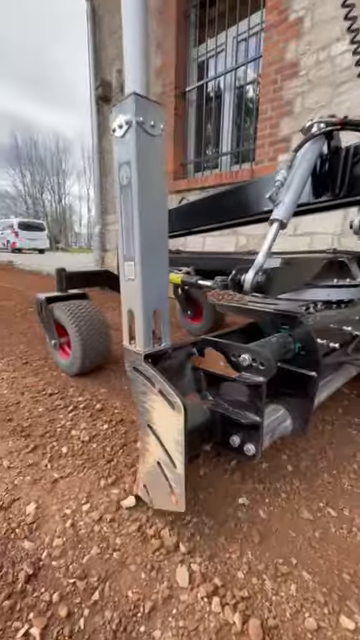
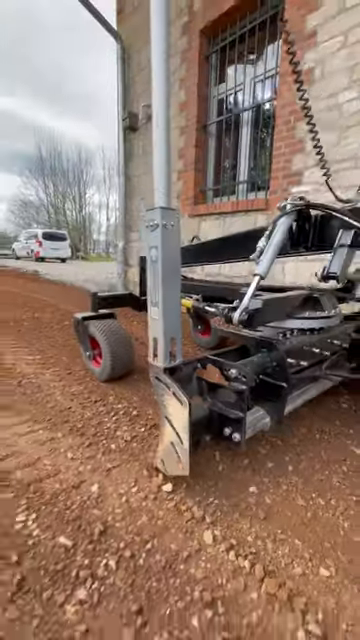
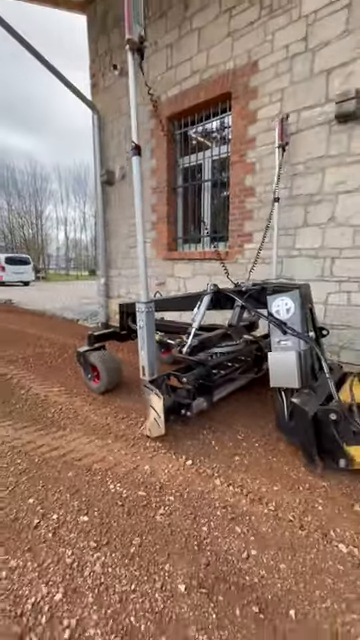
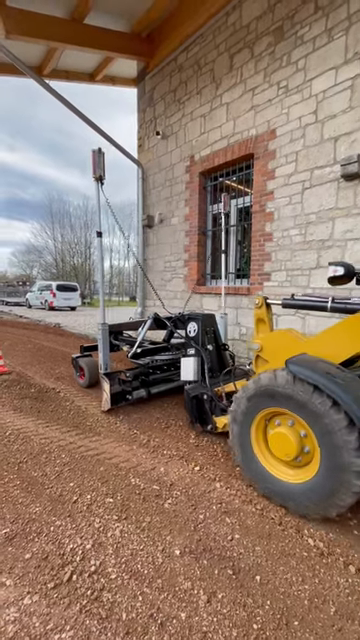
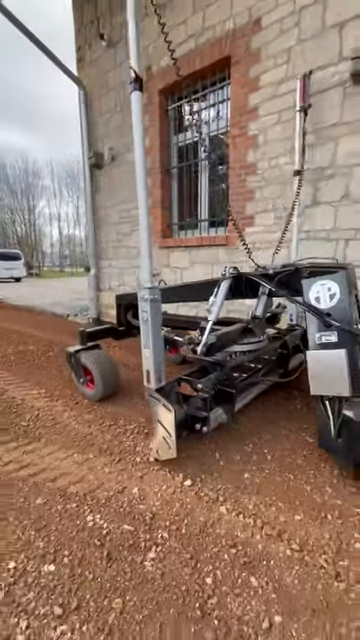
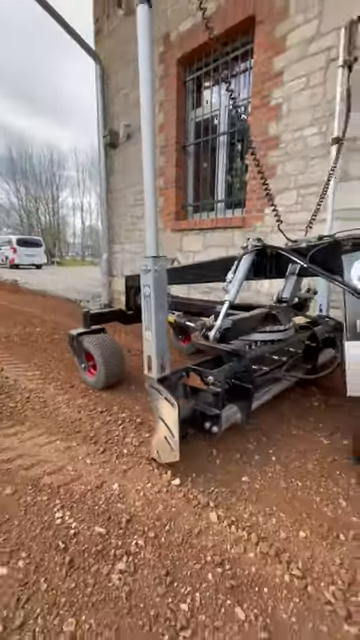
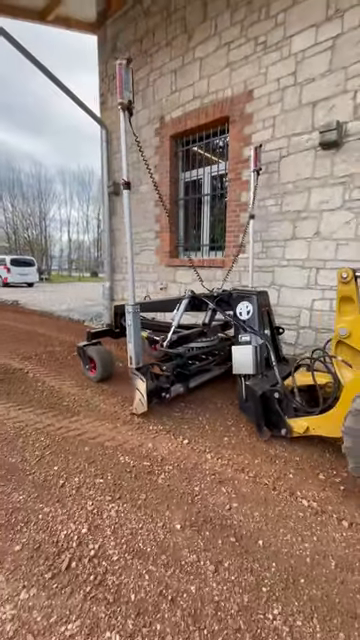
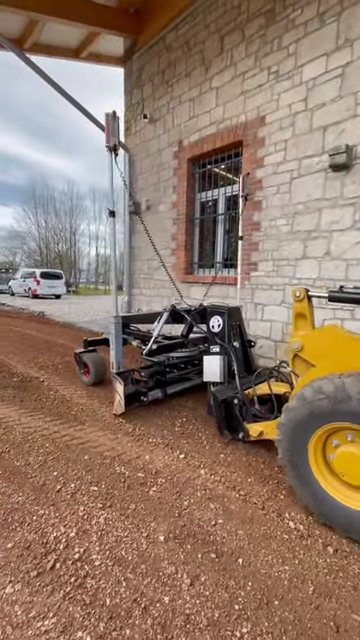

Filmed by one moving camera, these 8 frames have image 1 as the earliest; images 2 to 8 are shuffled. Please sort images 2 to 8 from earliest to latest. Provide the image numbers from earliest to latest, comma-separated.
2, 6, 5, 3, 7, 8, 4
